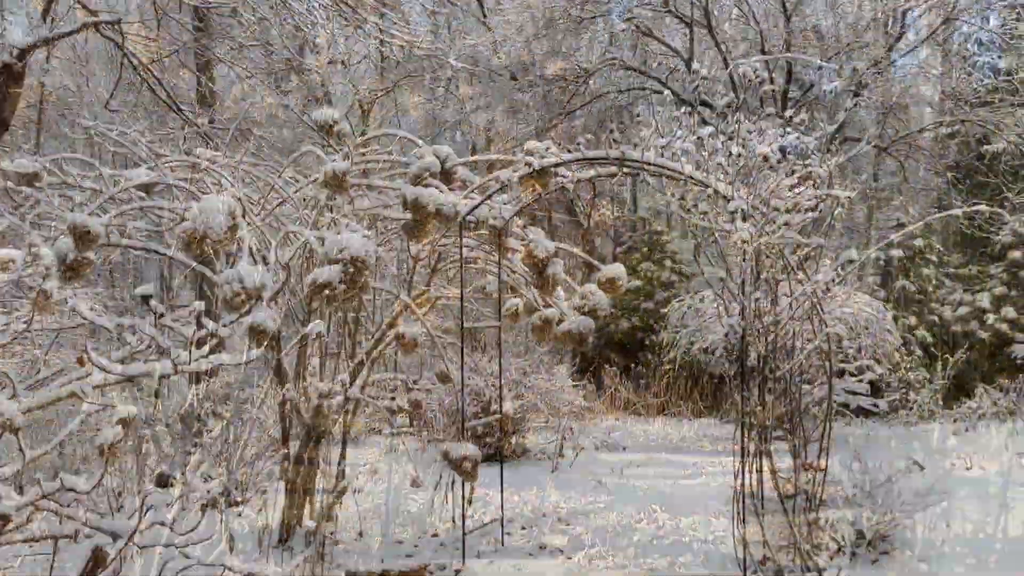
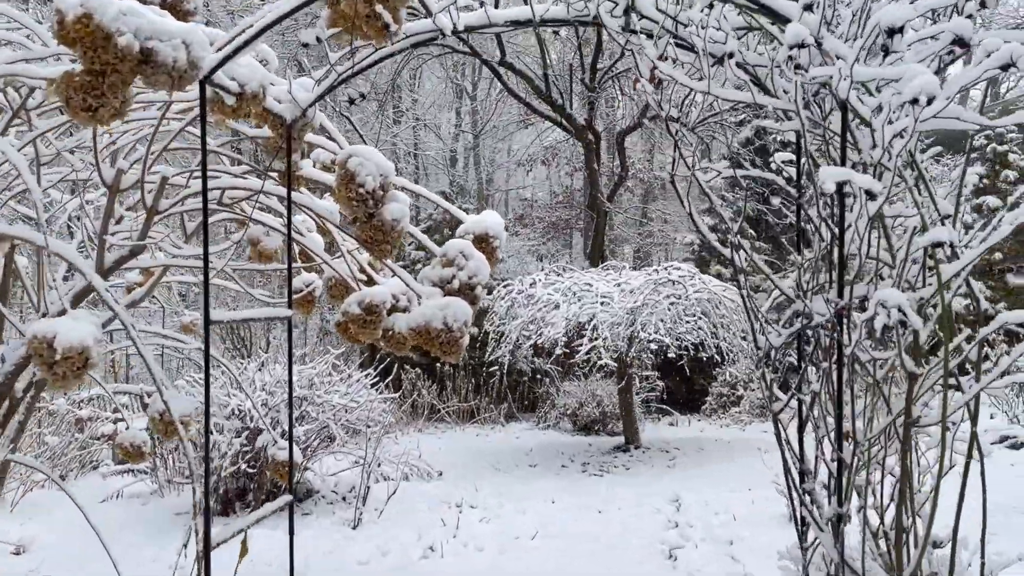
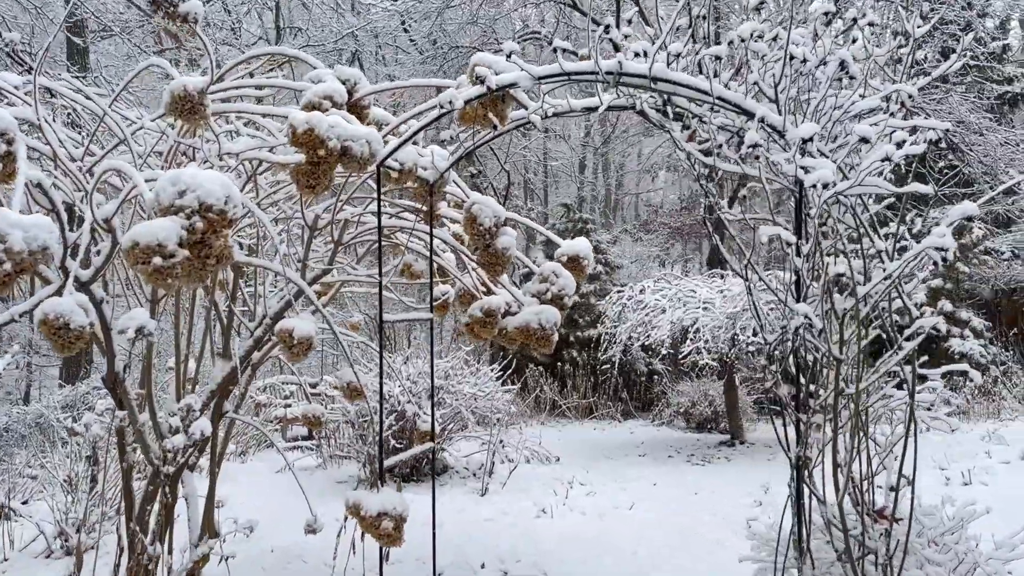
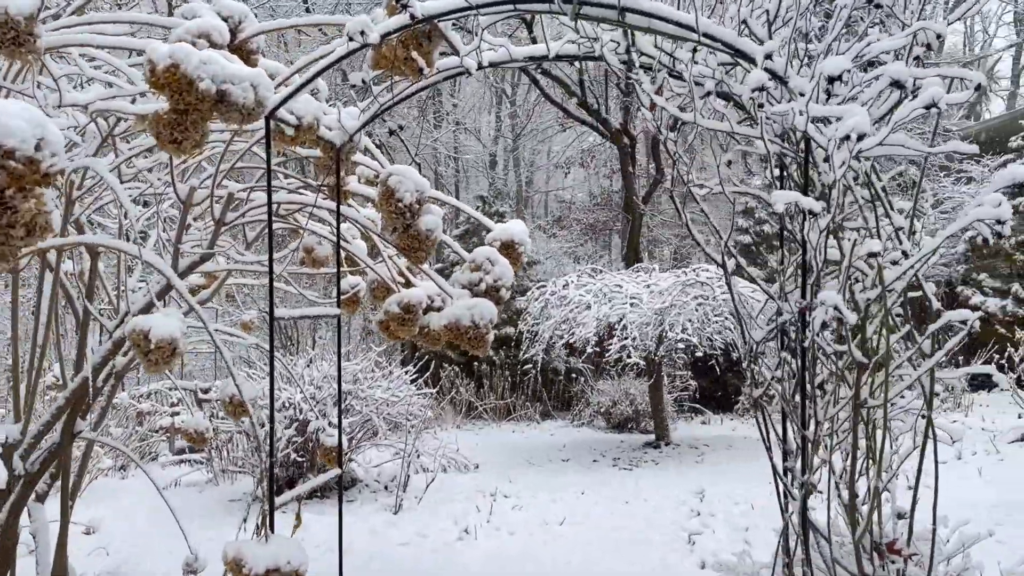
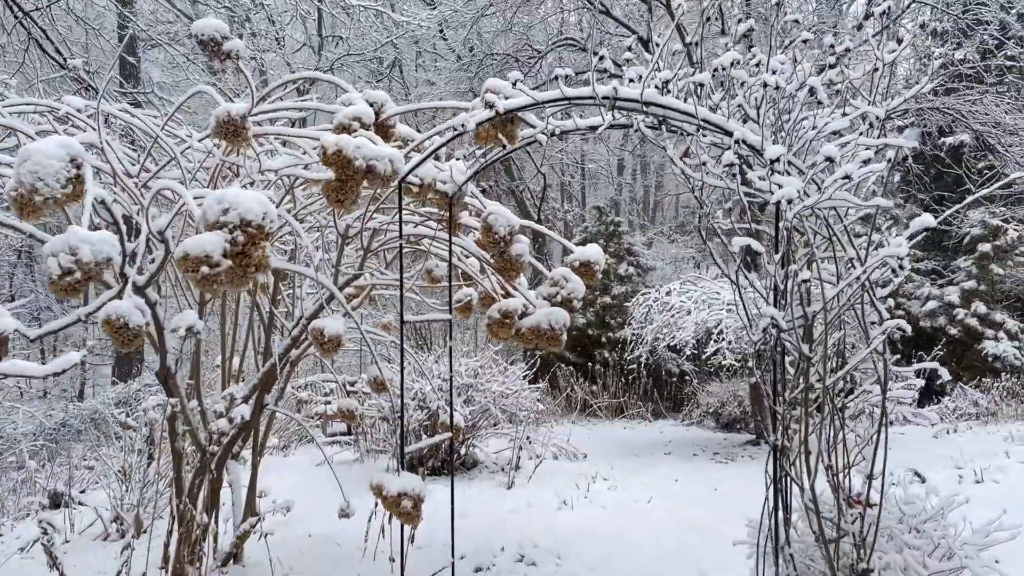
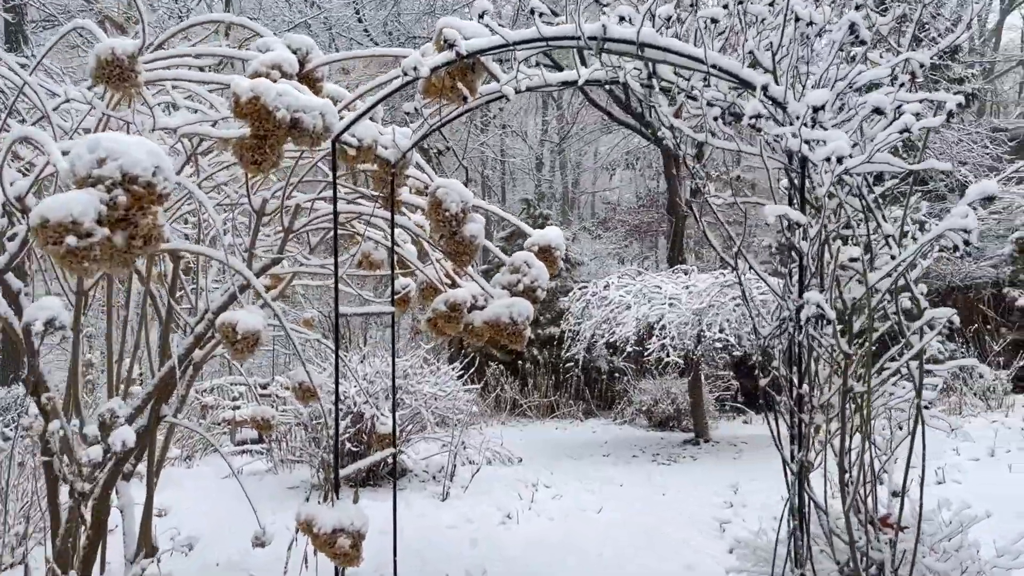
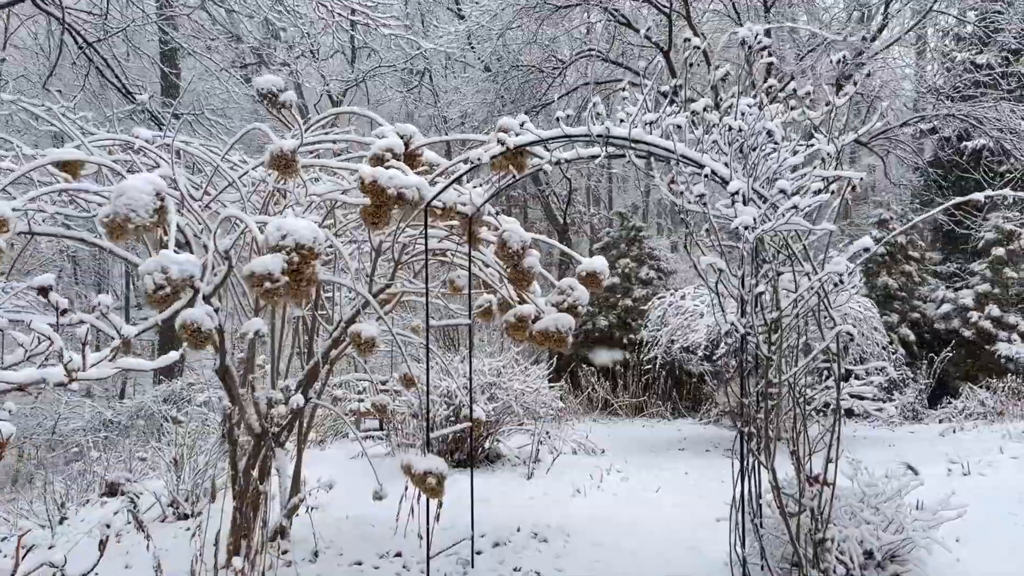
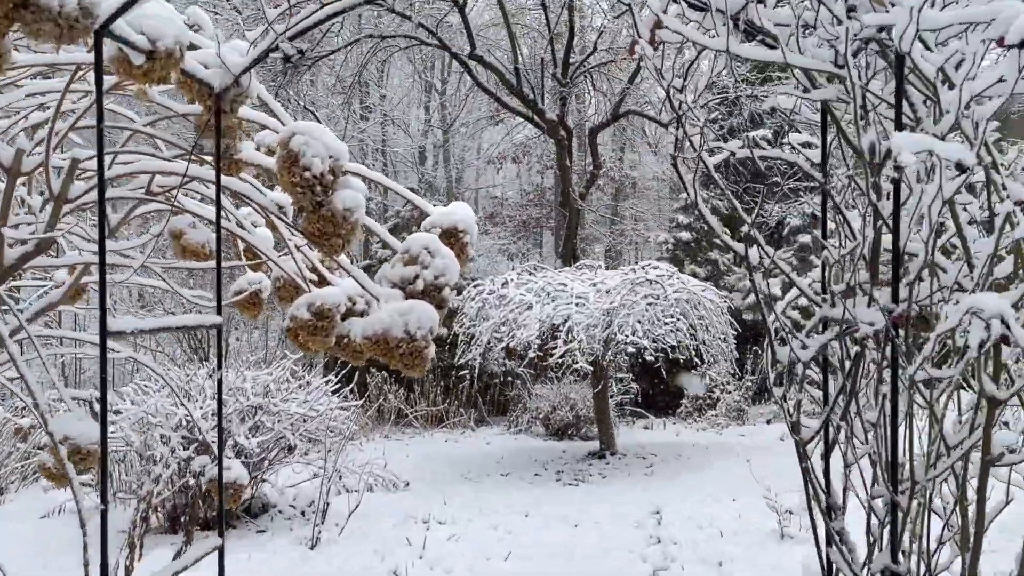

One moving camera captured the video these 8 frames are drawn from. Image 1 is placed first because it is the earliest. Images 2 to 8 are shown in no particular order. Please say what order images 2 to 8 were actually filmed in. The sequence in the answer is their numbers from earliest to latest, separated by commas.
7, 5, 3, 6, 4, 2, 8
